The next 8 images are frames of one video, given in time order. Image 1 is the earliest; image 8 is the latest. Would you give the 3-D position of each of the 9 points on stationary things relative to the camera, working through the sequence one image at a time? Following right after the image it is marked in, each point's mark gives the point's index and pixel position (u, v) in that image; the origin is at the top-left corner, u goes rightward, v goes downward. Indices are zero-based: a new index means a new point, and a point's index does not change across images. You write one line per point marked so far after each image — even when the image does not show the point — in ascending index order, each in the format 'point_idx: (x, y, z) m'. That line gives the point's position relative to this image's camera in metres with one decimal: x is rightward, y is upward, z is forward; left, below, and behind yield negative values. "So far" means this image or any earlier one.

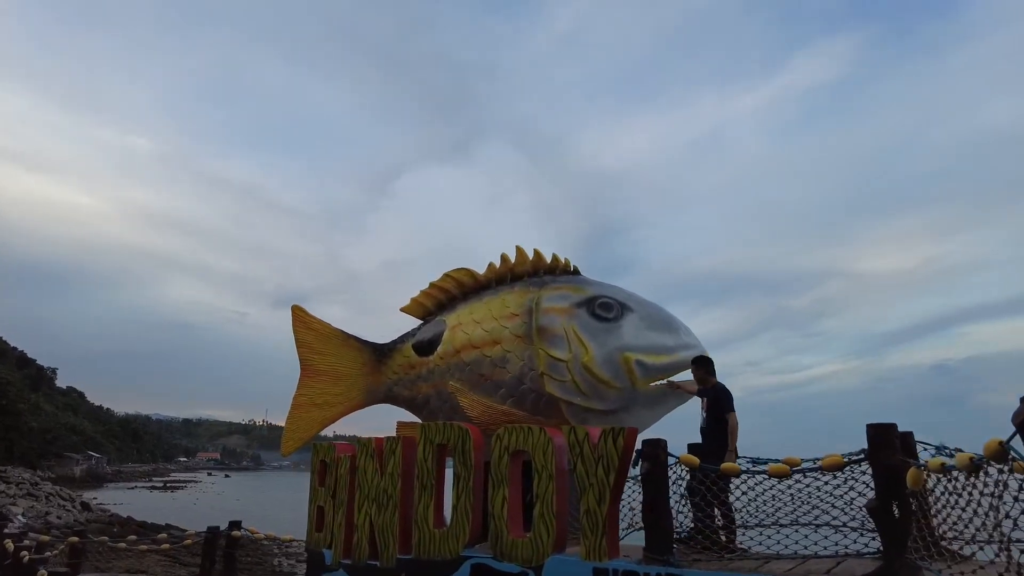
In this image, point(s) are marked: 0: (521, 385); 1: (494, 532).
0: (+0.1, -1.0, +6.8) m
1: (-0.1, -2.1, +5.7) m
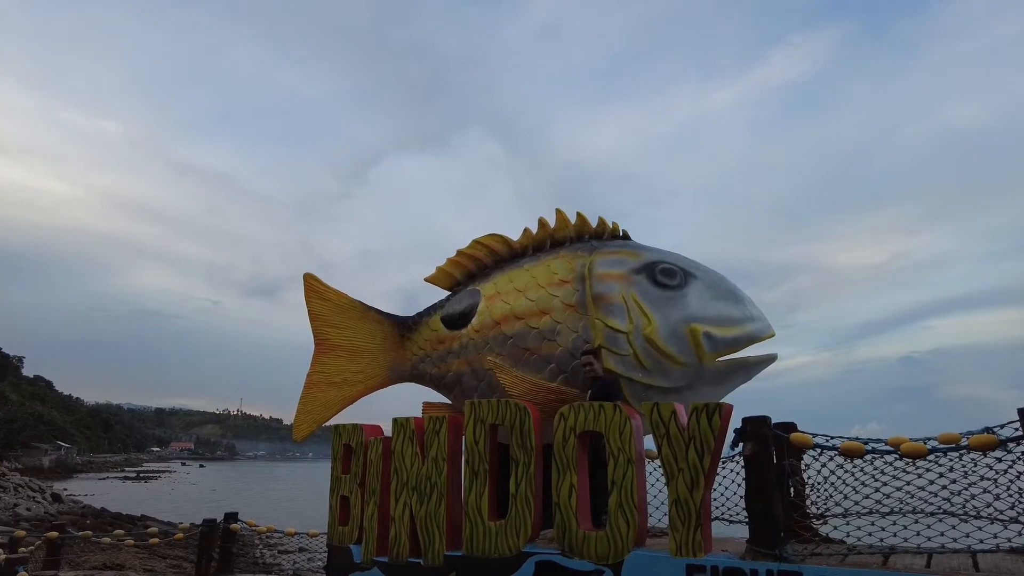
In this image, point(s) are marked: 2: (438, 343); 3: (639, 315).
0: (+0.6, -0.7, +6.0) m
1: (+0.4, -1.7, +4.9) m
2: (-0.8, -0.6, +7.1) m
3: (+1.2, -0.2, +6.0) m
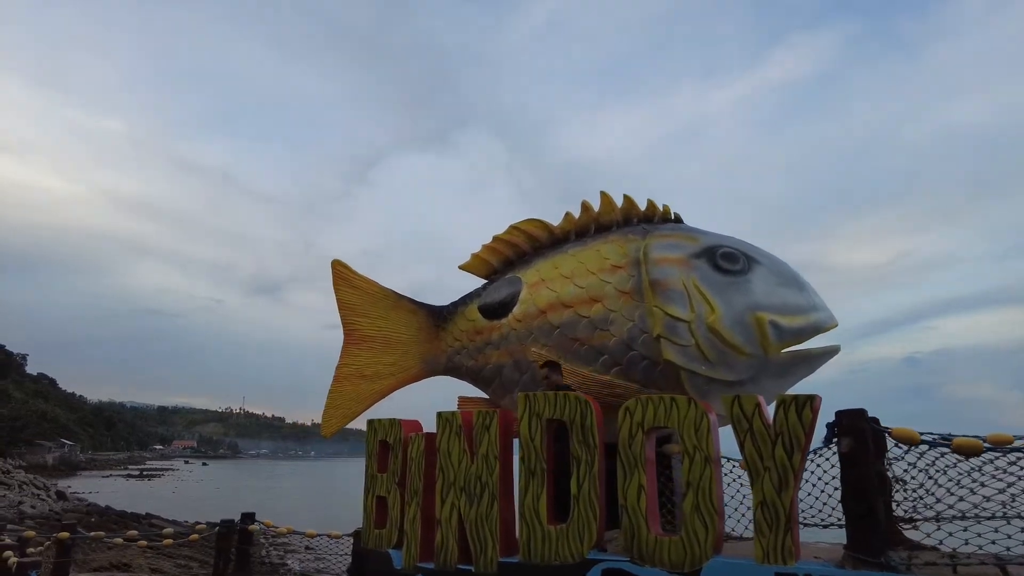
0: (+1.0, -0.5, +5.6) m
1: (+0.8, -1.6, +4.5) m
2: (-0.4, -0.5, +6.6) m
3: (+1.6, -0.1, +5.6) m
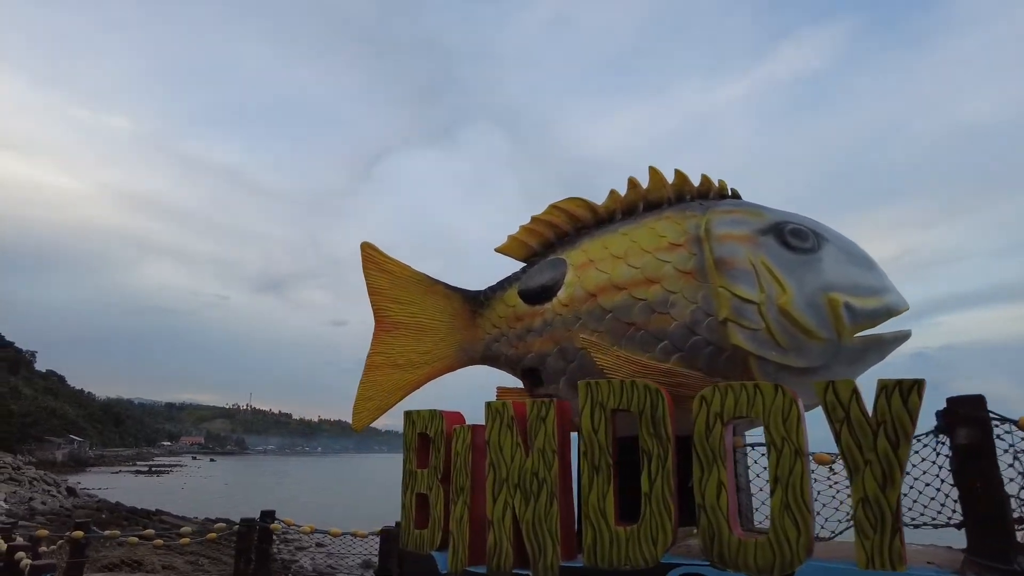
0: (+1.4, -0.4, +5.1) m
1: (+1.2, -1.5, +4.0) m
2: (0.0, -0.3, +6.2) m
3: (+2.0, 0.0, +5.1) m
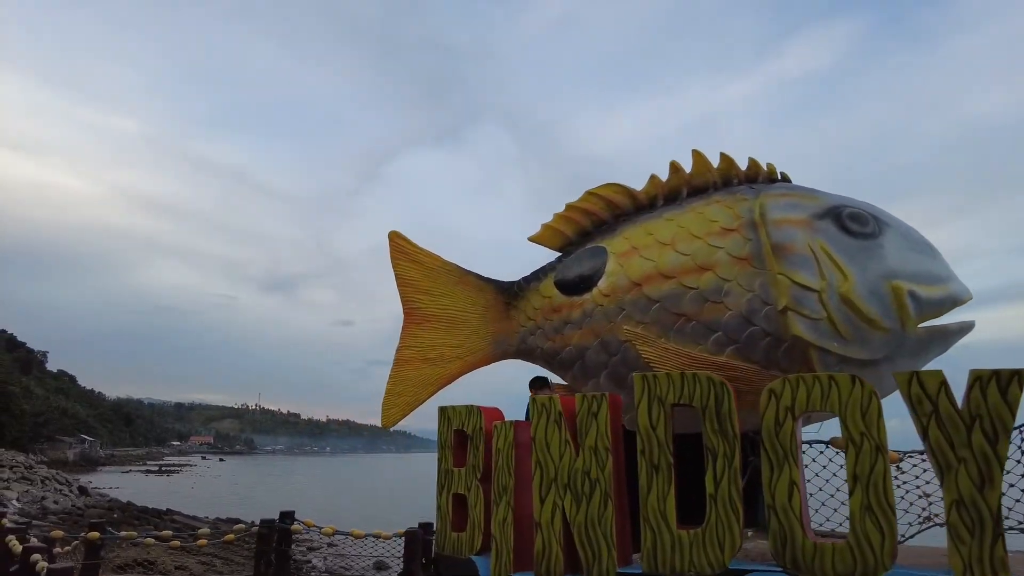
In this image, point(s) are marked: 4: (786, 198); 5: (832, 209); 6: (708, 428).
0: (+1.7, -0.3, +4.8) m
1: (+1.5, -1.4, +3.7) m
2: (+0.4, -0.2, +5.9) m
3: (+2.3, +0.1, +4.8) m
4: (+2.1, +0.7, +5.2) m
5: (+2.5, +0.6, +5.1) m
6: (+1.1, -0.8, +3.9) m
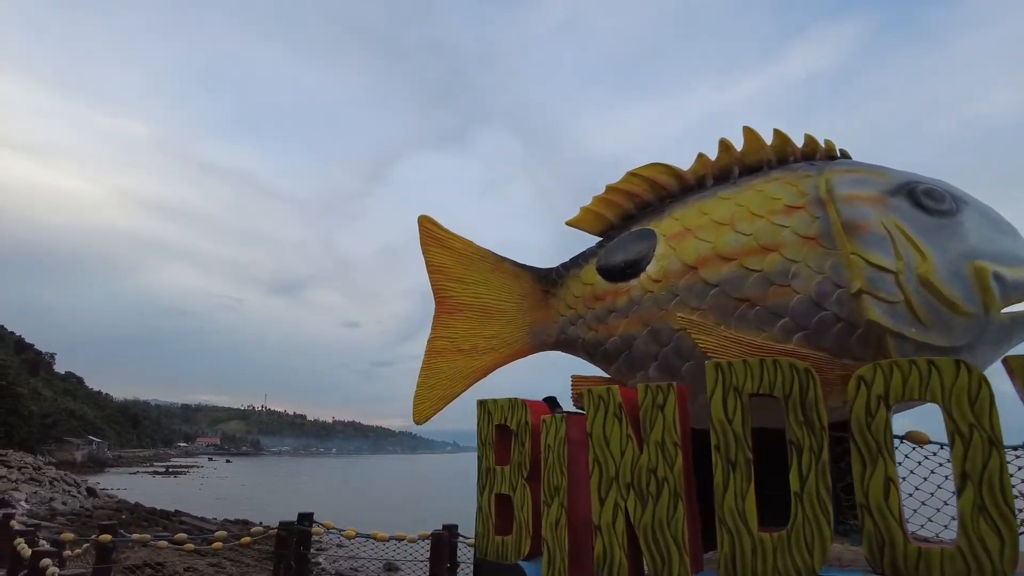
0: (+2.0, -0.2, +4.4) m
1: (+1.8, -1.2, +3.3) m
2: (+0.7, -0.1, +5.5) m
3: (+2.6, +0.3, +4.4) m
4: (+2.5, +0.8, +4.8) m
5: (+2.8, +0.7, +4.7) m
6: (+1.5, -0.7, +3.5) m
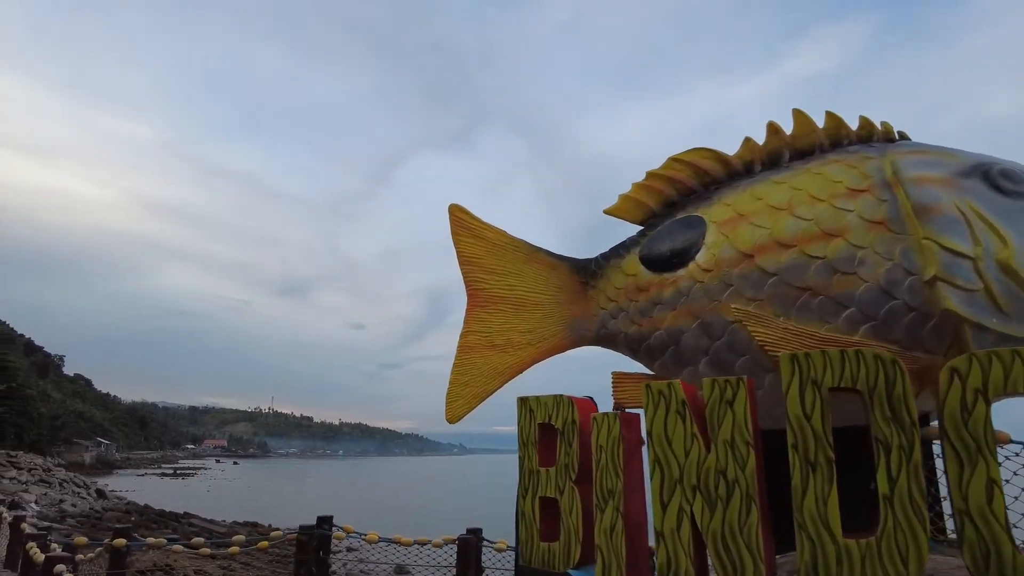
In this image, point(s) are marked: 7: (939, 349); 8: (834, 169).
0: (+2.3, -0.1, +4.1) m
1: (+2.1, -1.2, +3.0) m
2: (+1.0, 0.0, +5.2) m
3: (+2.9, +0.3, +4.1) m
4: (+2.7, +0.9, +4.5) m
5: (+3.1, +0.8, +4.4) m
6: (+1.7, -0.6, +3.2) m
7: (+2.6, -0.4, +4.1) m
8: (+2.2, +0.8, +4.6) m
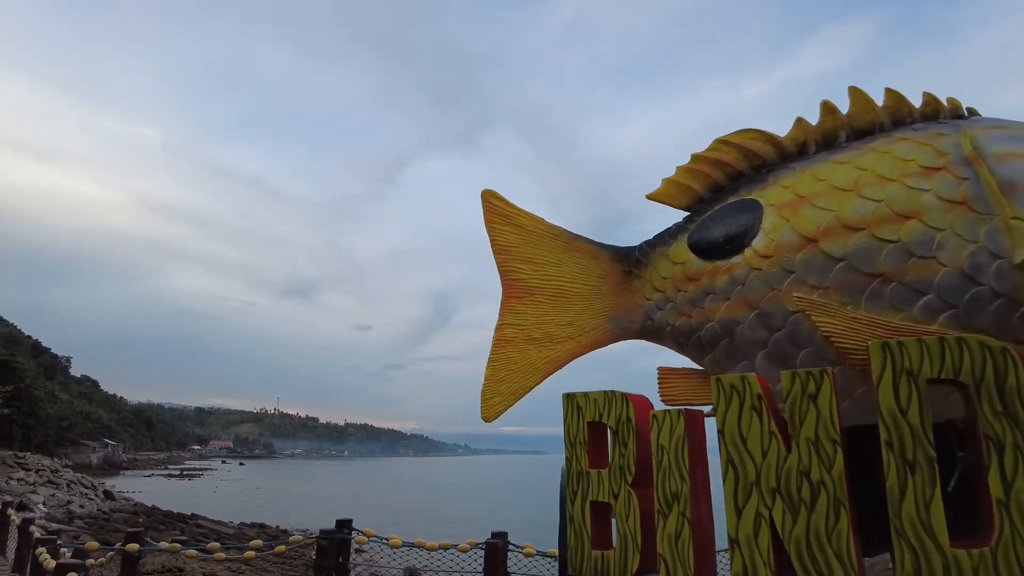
0: (+2.6, 0.0, +3.8) m
1: (+2.4, -1.1, +2.7) m
2: (+1.3, +0.1, +4.9) m
3: (+3.2, +0.4, +3.7) m
4: (+3.0, +1.0, +4.1) m
5: (+3.4, +0.9, +4.0) m
6: (+2.0, -0.5, +2.8) m
7: (+2.9, -0.3, +3.7) m
8: (+2.5, +0.9, +4.3) m
